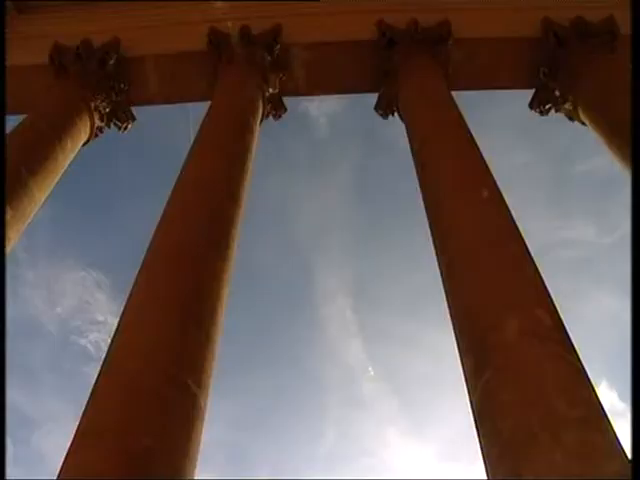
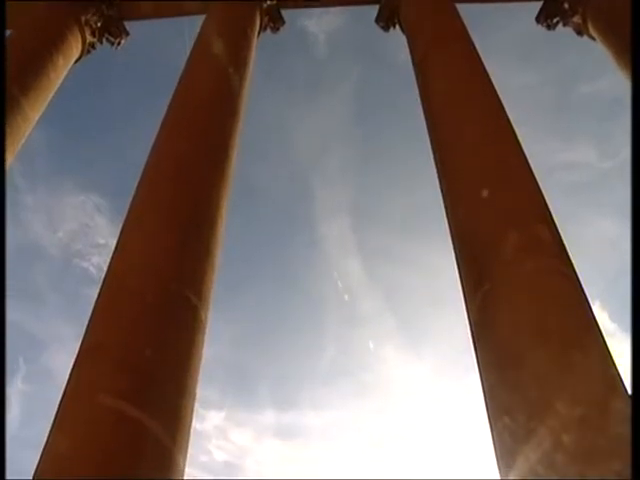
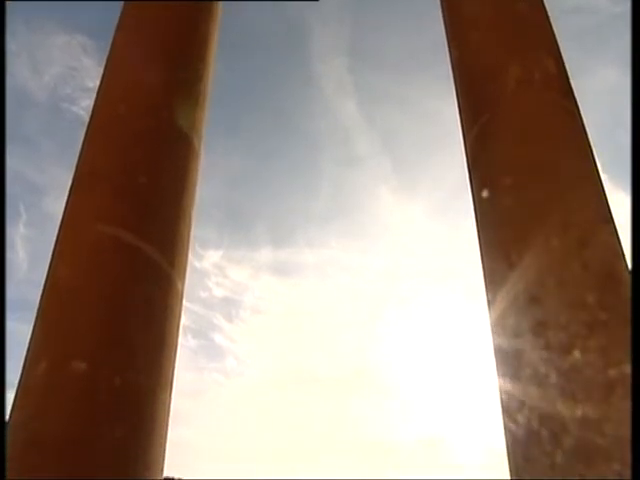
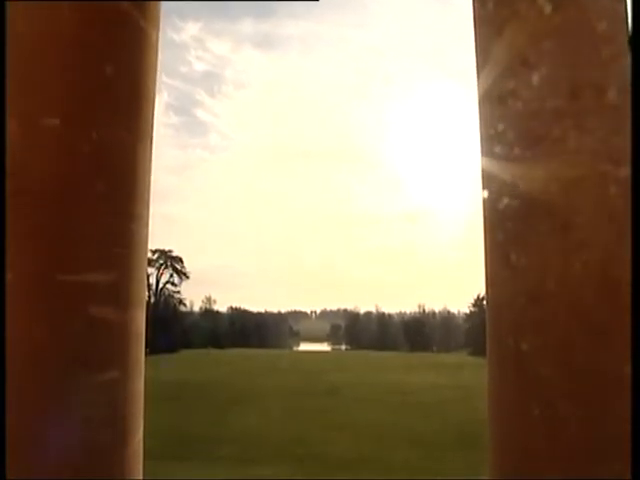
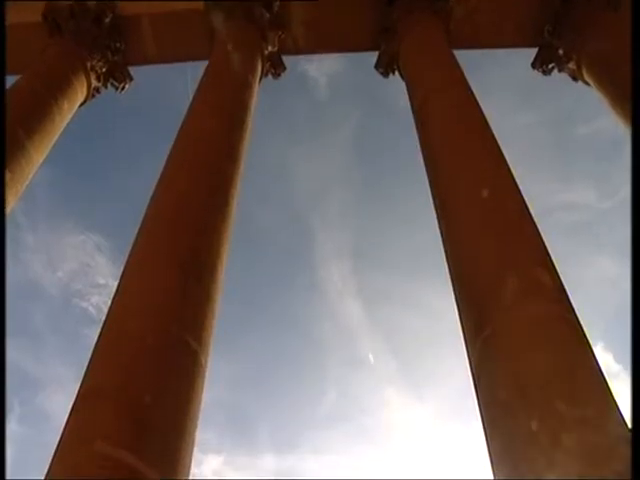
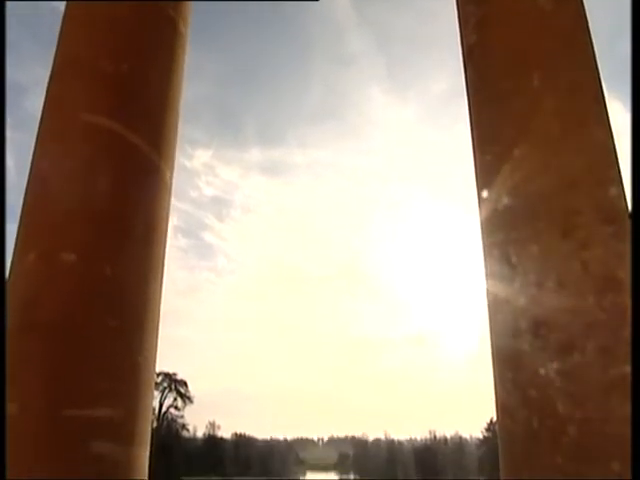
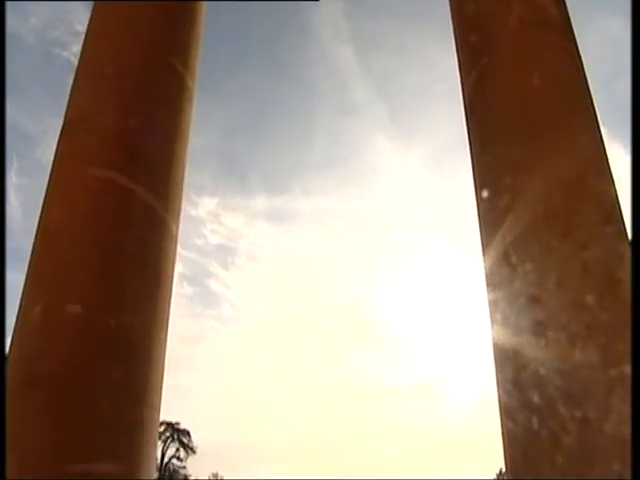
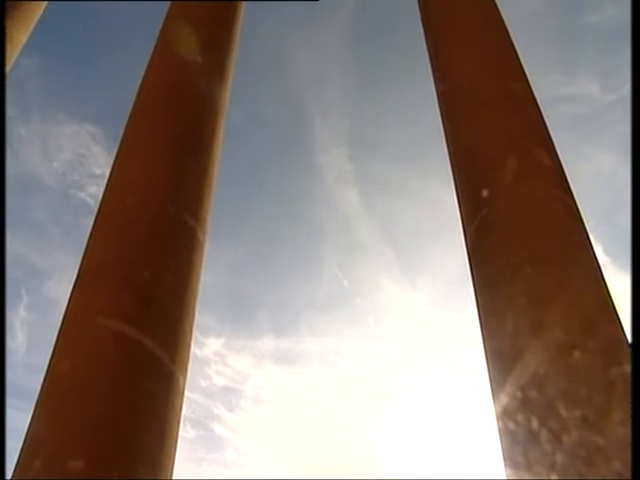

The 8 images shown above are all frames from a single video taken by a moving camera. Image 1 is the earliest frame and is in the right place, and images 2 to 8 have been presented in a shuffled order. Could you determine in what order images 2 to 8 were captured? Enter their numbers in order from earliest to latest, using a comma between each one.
5, 2, 8, 3, 7, 6, 4
